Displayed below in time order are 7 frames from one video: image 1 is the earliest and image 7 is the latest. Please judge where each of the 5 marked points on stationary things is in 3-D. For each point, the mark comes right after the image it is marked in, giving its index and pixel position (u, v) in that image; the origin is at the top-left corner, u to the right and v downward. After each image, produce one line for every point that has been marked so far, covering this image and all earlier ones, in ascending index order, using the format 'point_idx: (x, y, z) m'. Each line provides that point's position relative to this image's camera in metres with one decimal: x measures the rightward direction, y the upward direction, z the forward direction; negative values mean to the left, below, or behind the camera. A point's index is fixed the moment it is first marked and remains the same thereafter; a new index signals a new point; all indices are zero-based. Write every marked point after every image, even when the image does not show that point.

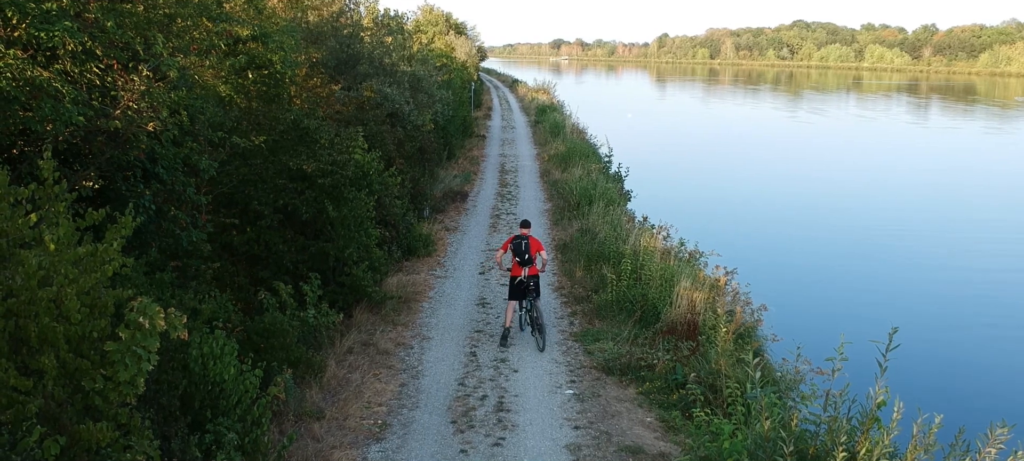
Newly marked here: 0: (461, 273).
0: (-0.6, -0.5, +11.3) m
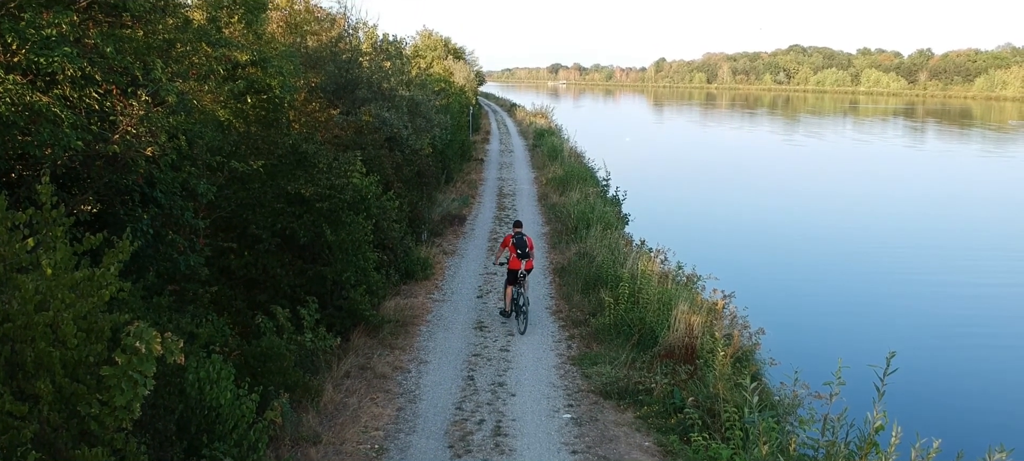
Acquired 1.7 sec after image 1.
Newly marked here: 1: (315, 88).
0: (-0.6, -0.8, +11.3) m
1: (-2.8, +2.0, +13.7) m
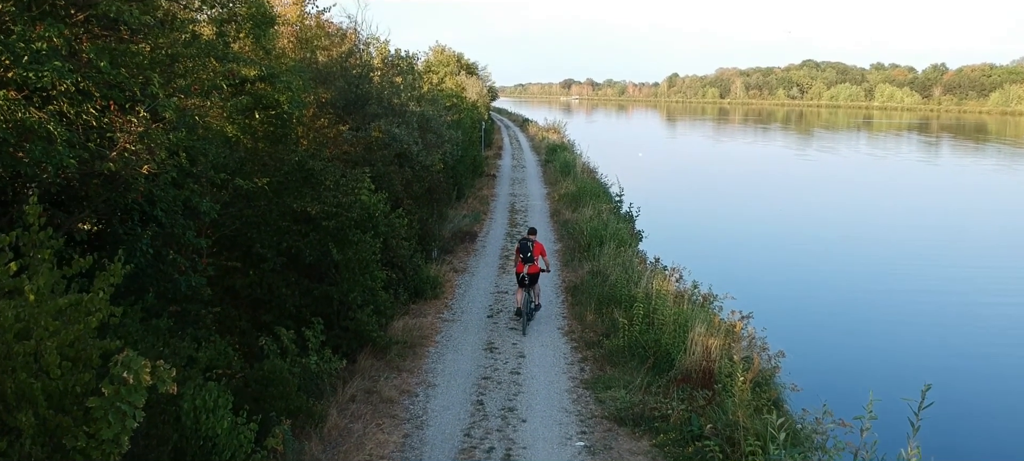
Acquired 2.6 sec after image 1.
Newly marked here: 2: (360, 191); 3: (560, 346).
0: (-0.5, -1.0, +11.0) m
1: (-2.6, +1.8, +13.6) m
2: (-1.5, +0.4, +9.6) m
3: (+0.5, -1.2, +9.8) m
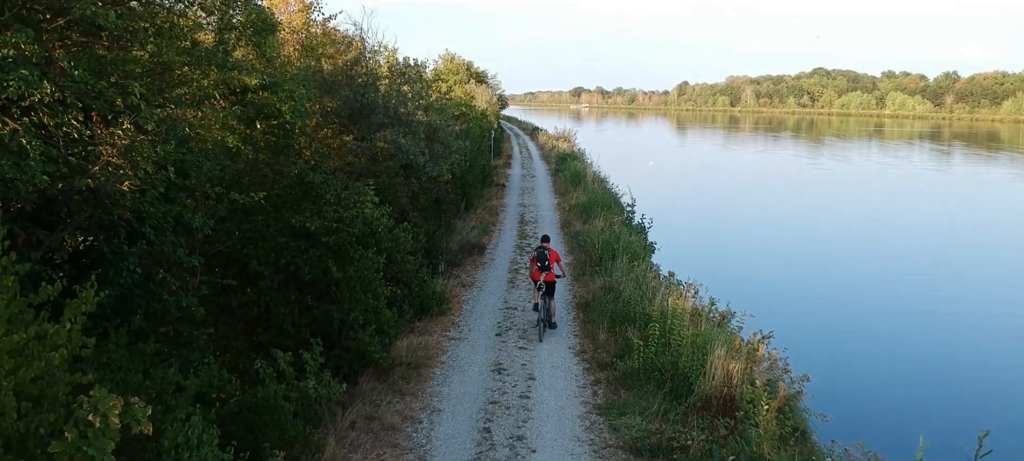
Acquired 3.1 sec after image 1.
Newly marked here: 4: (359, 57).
0: (-0.4, -1.1, +10.6) m
1: (-2.5, +1.6, +13.2) m
2: (-1.4, +0.2, +9.2) m
3: (+0.6, -1.3, +9.4) m
4: (-2.3, +2.6, +14.4) m
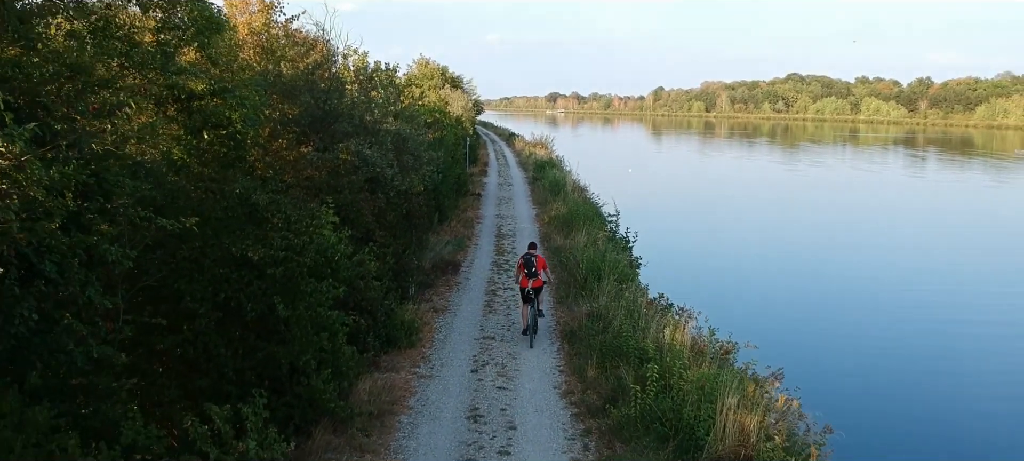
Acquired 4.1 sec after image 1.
0: (-0.6, -1.3, +9.5) m
1: (-2.7, +1.3, +12.0) m
2: (-1.6, 0.0, +8.0) m
3: (+0.4, -1.5, +8.2) m
4: (-2.6, +2.3, +13.2) m
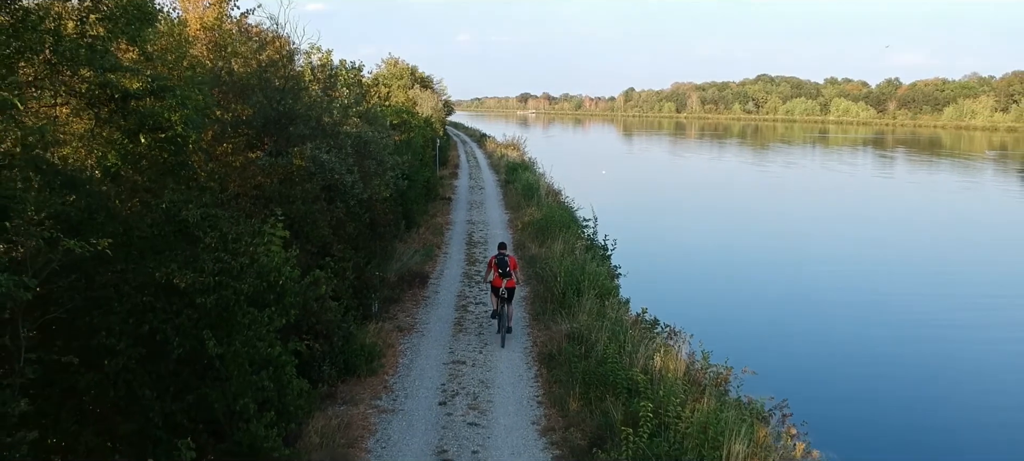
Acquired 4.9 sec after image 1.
0: (-0.8, -1.5, +8.5) m
1: (-3.1, +1.2, +11.0) m
2: (-1.8, -0.1, +7.0) m
3: (+0.2, -1.7, +7.3) m
4: (-2.9, +2.2, +12.2) m
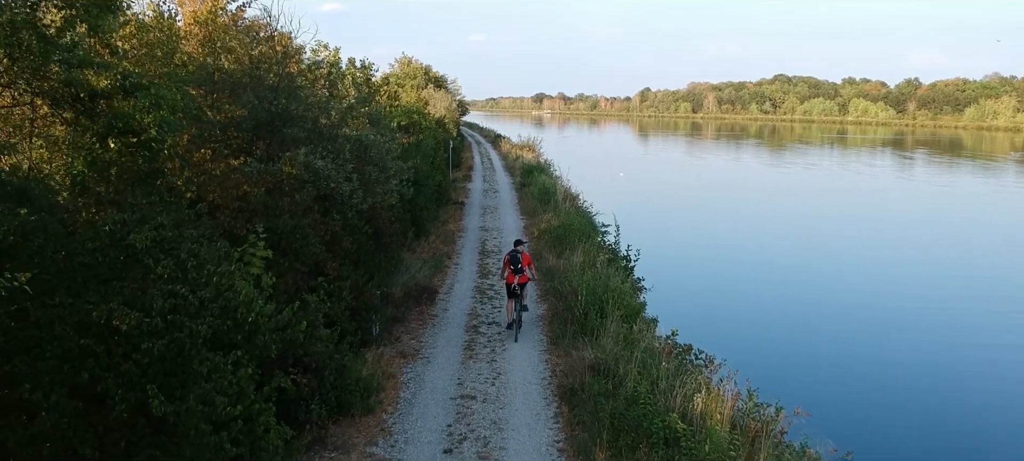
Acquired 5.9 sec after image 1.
0: (-0.7, -1.6, +7.4) m
1: (-2.9, +1.1, +9.9) m
2: (-1.7, -0.3, +5.9) m
3: (+0.3, -1.8, +6.2) m
4: (-2.7, +2.0, +11.1) m
